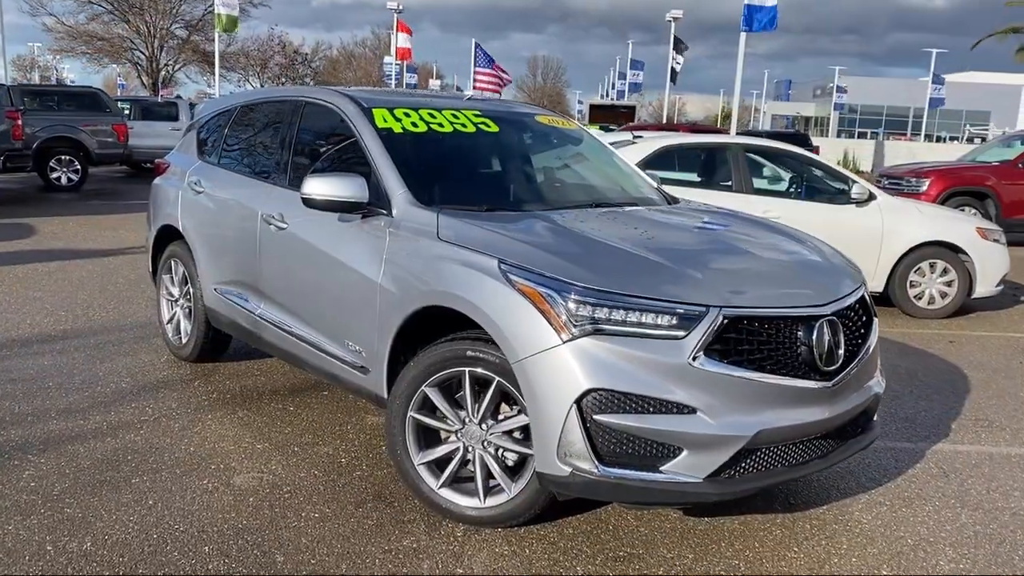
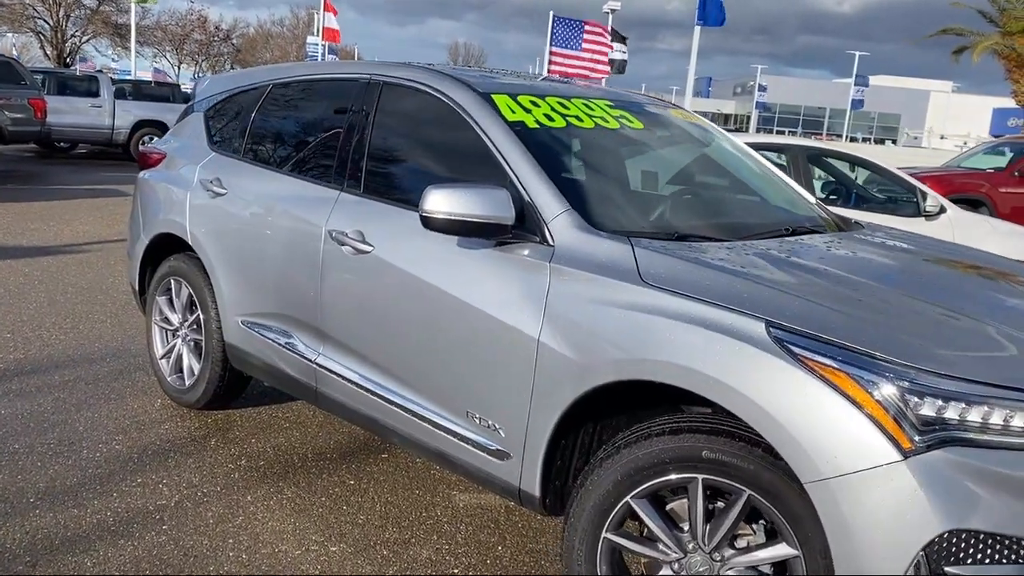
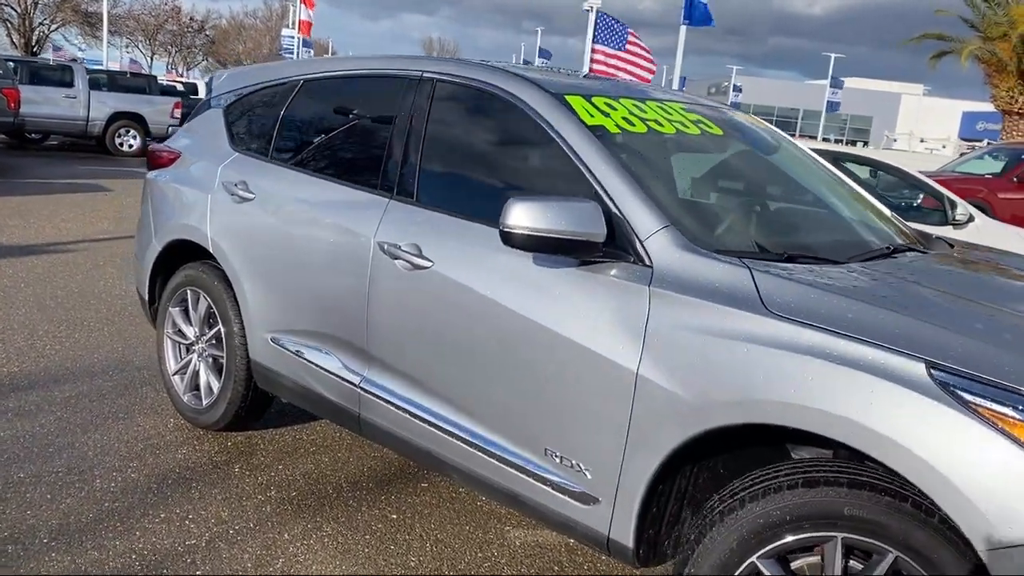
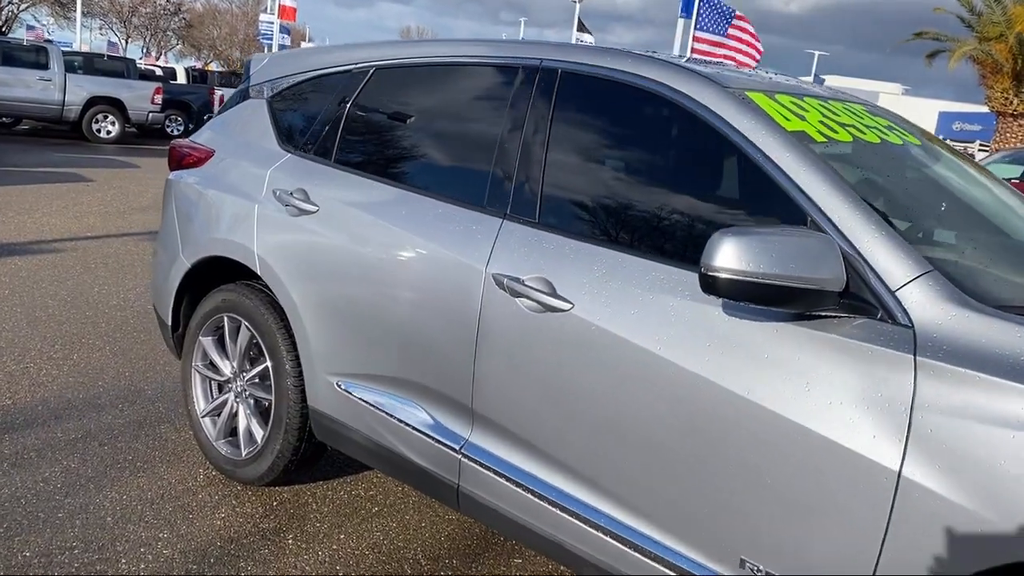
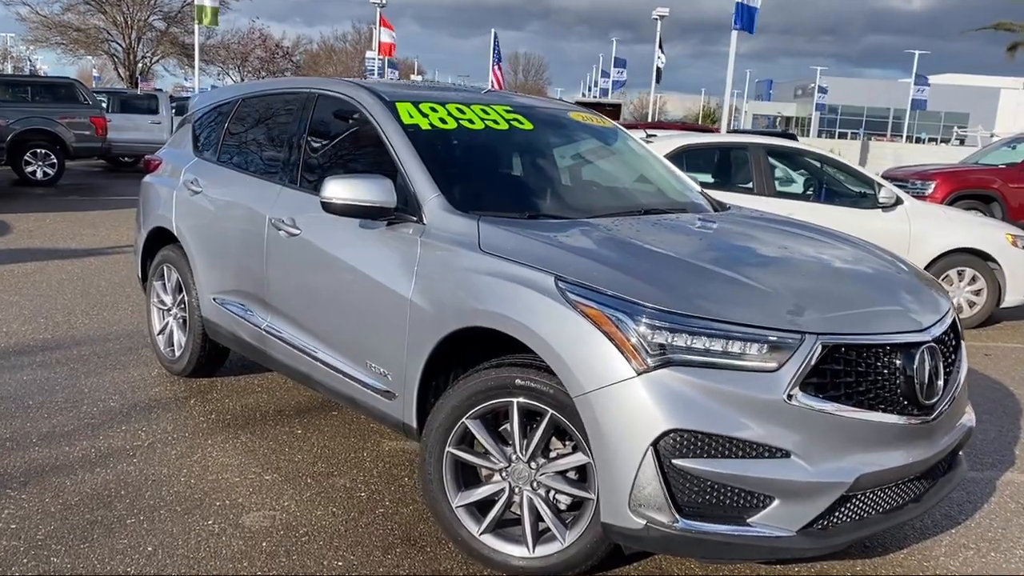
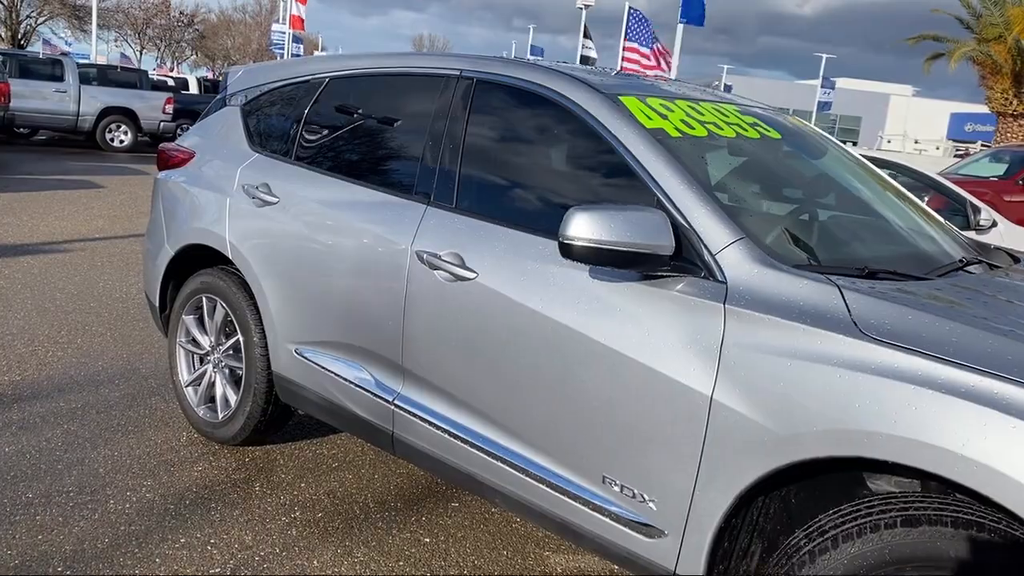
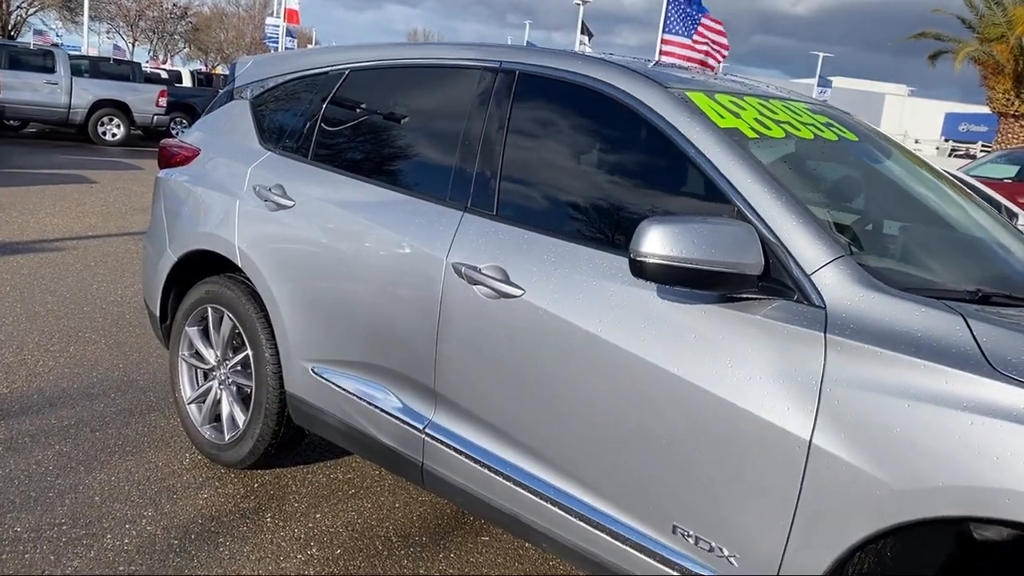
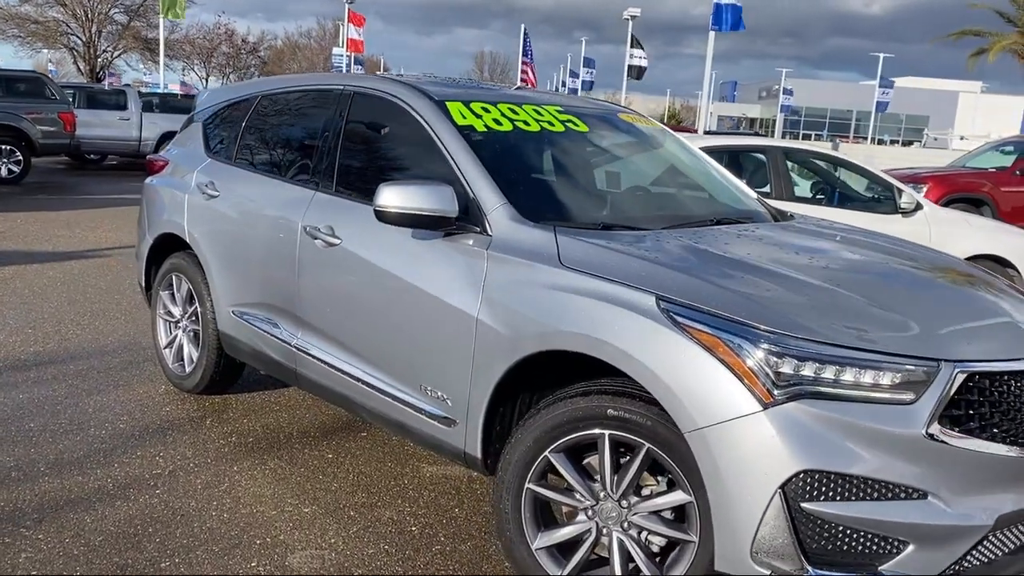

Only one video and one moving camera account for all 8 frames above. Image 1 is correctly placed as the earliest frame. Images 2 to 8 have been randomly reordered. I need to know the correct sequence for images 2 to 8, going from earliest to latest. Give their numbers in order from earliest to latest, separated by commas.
5, 8, 2, 3, 6, 7, 4
